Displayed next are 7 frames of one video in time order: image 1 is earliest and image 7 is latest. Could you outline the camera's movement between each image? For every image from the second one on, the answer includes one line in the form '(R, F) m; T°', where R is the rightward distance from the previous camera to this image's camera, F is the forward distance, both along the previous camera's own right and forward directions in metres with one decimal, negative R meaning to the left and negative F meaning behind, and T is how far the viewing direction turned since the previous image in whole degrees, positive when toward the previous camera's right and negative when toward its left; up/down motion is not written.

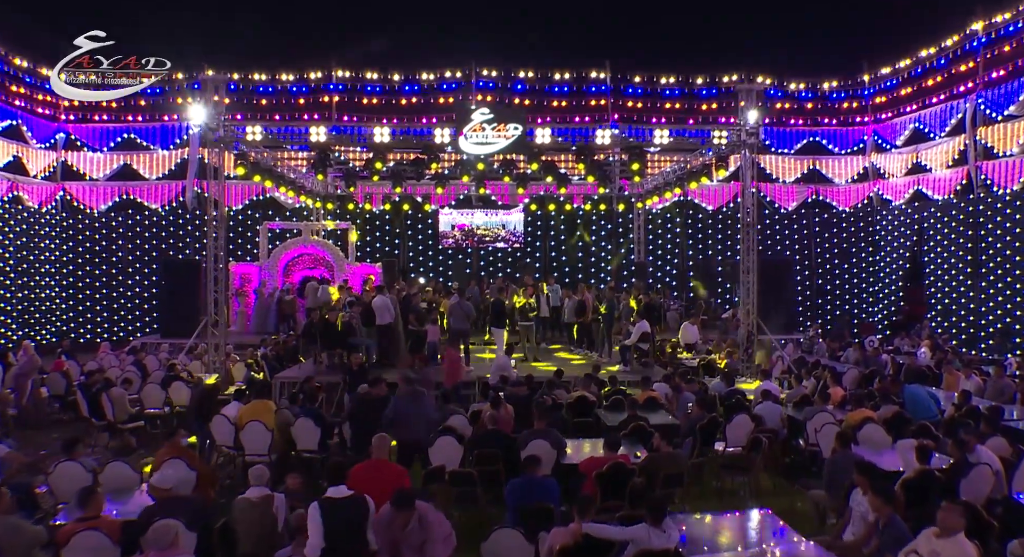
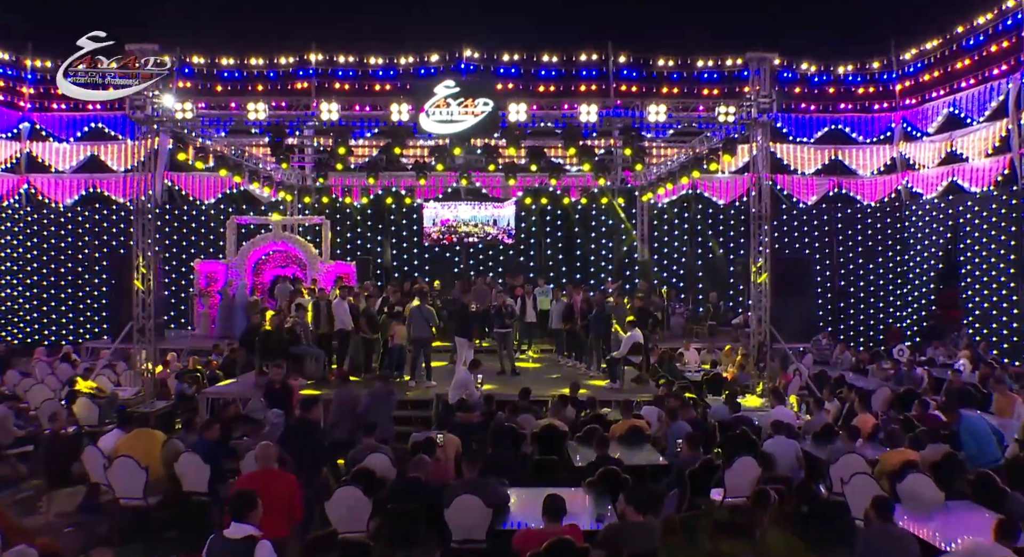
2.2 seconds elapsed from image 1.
(+0.7, +2.0) m; -1°
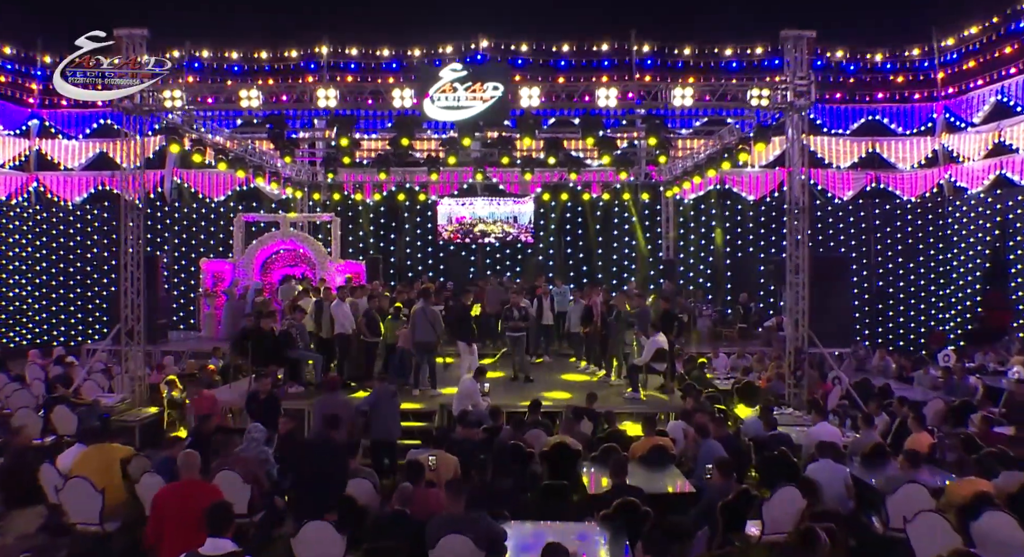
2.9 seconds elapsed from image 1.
(+0.2, +0.9) m; -2°
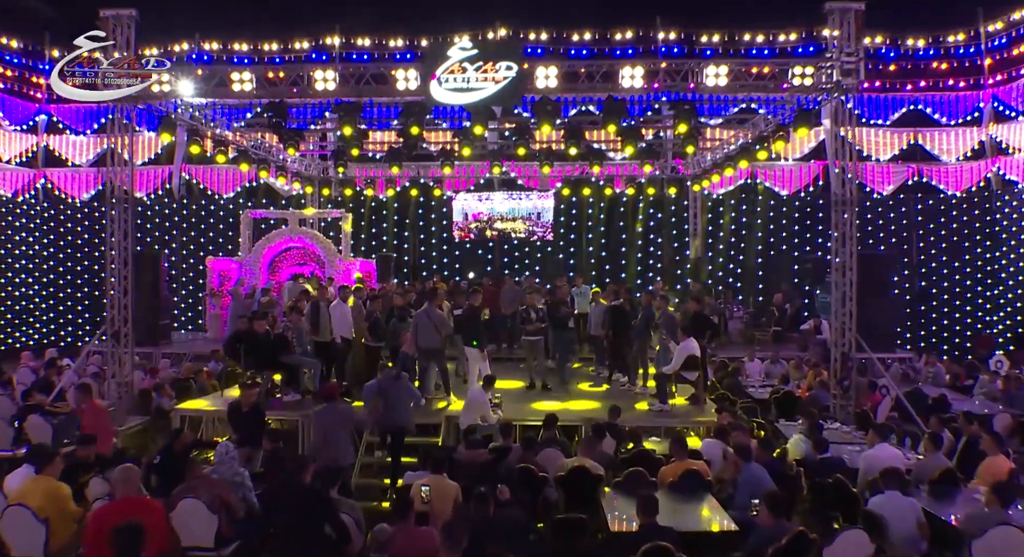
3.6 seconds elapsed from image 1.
(+0.1, +1.0) m; -2°
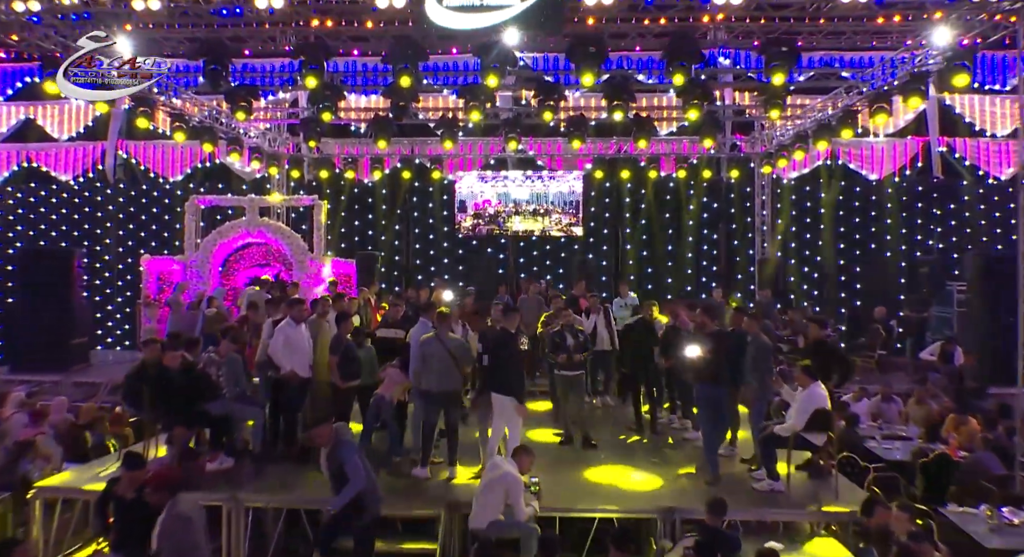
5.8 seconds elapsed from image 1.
(-0.4, +3.7) m; +1°
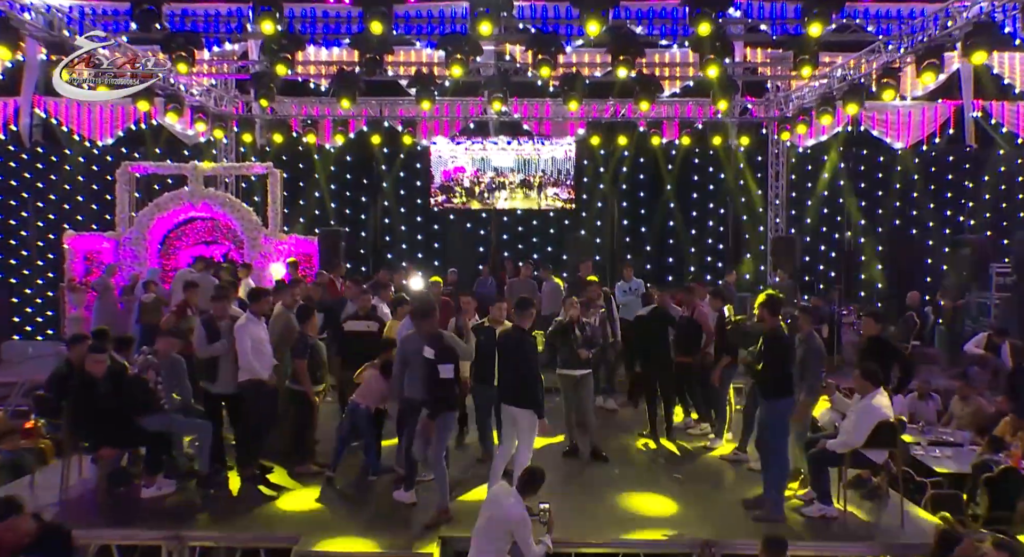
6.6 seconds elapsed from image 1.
(-0.4, +1.5) m; +3°
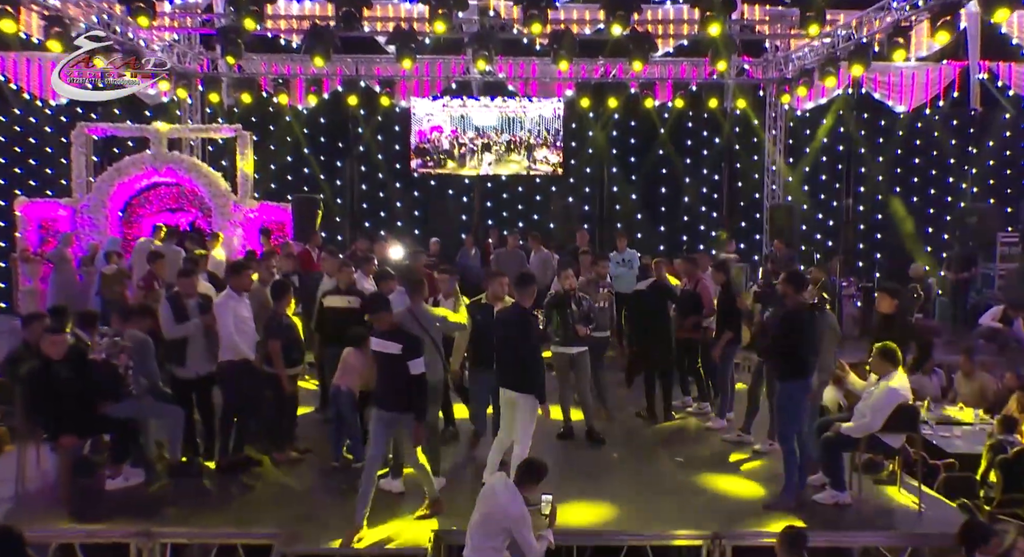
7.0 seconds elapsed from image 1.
(-0.2, +0.5) m; +2°
